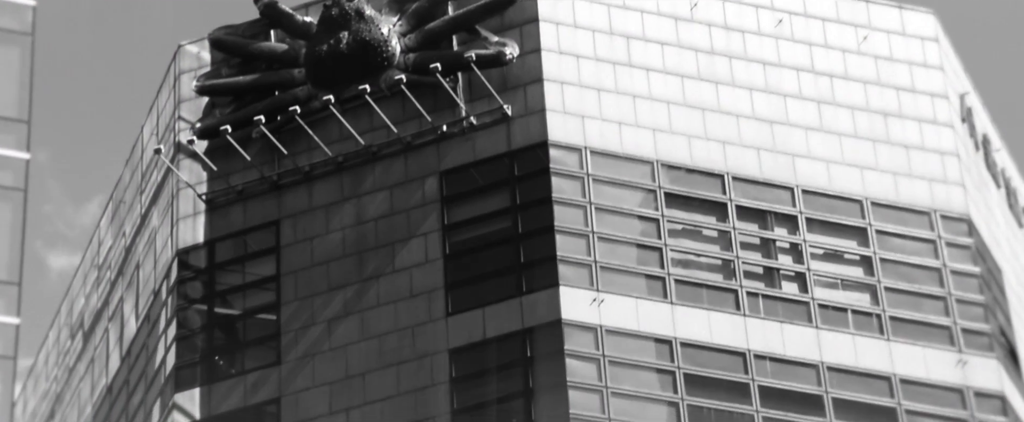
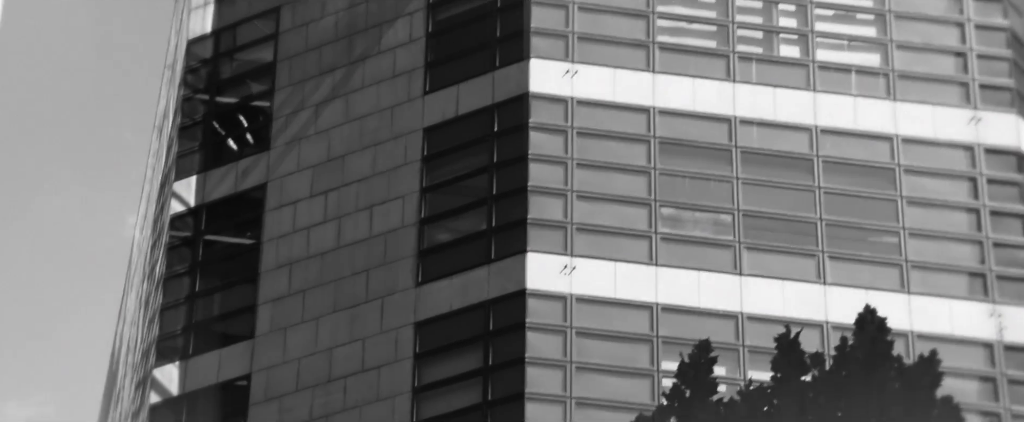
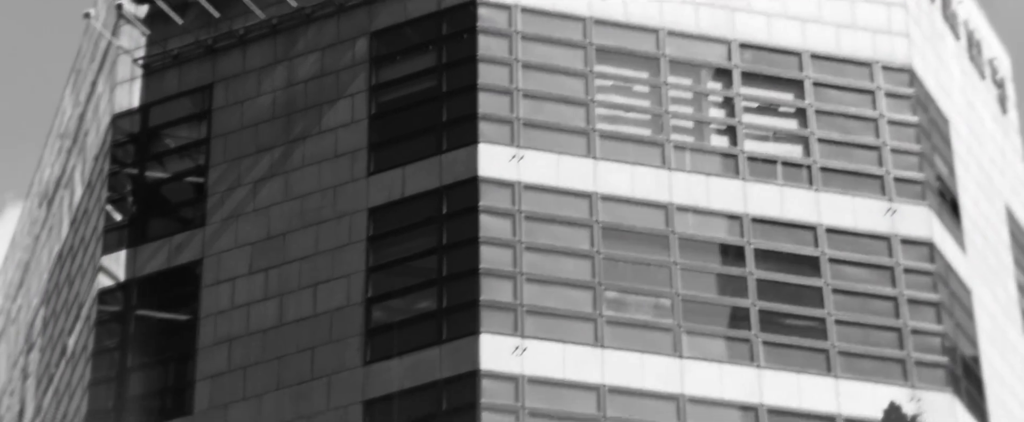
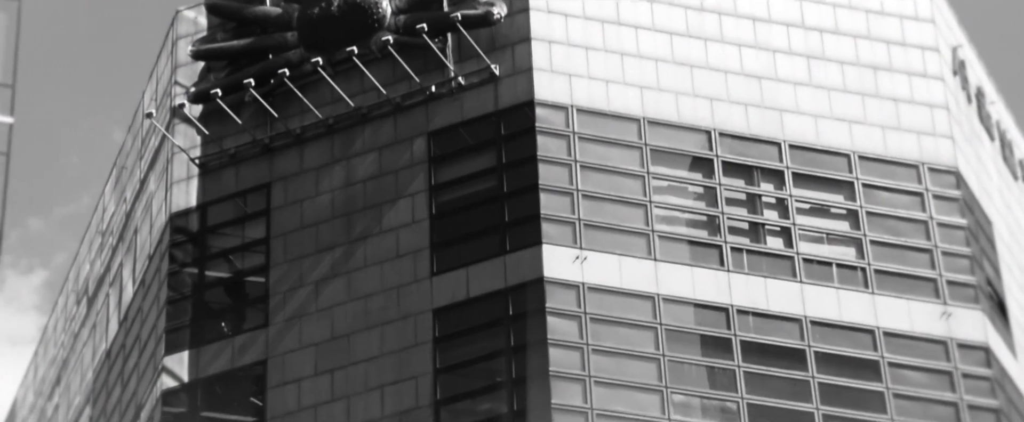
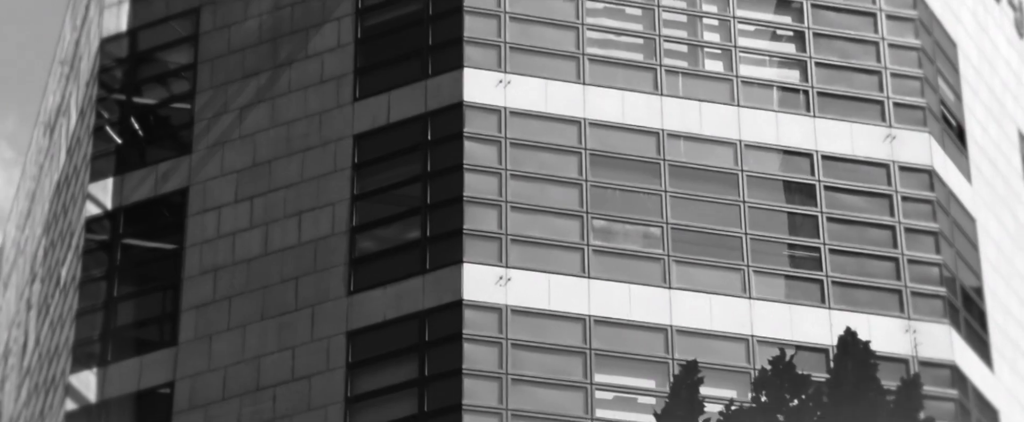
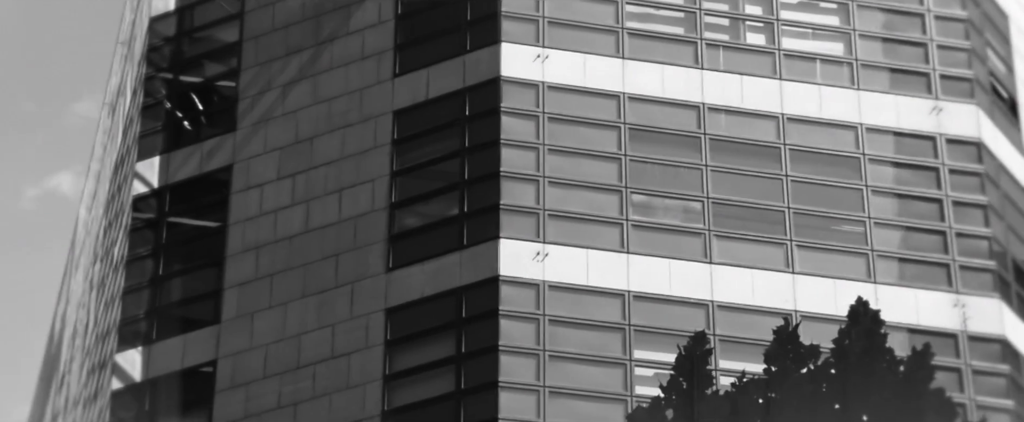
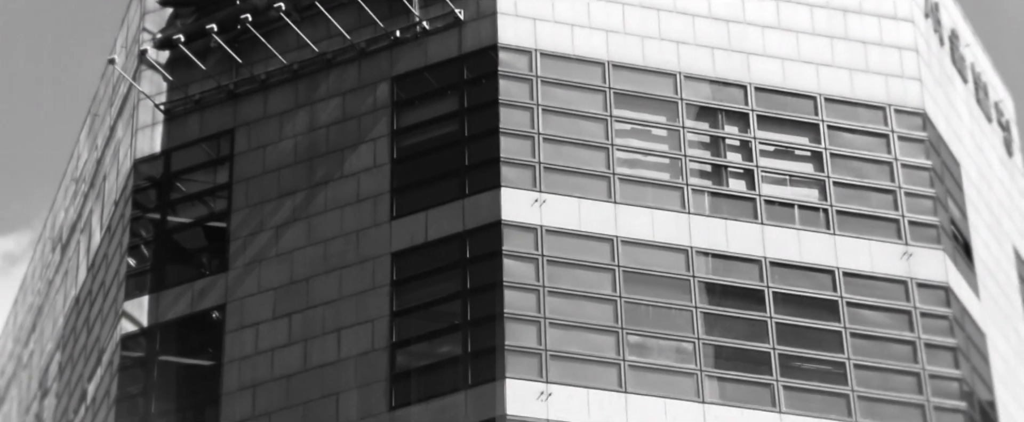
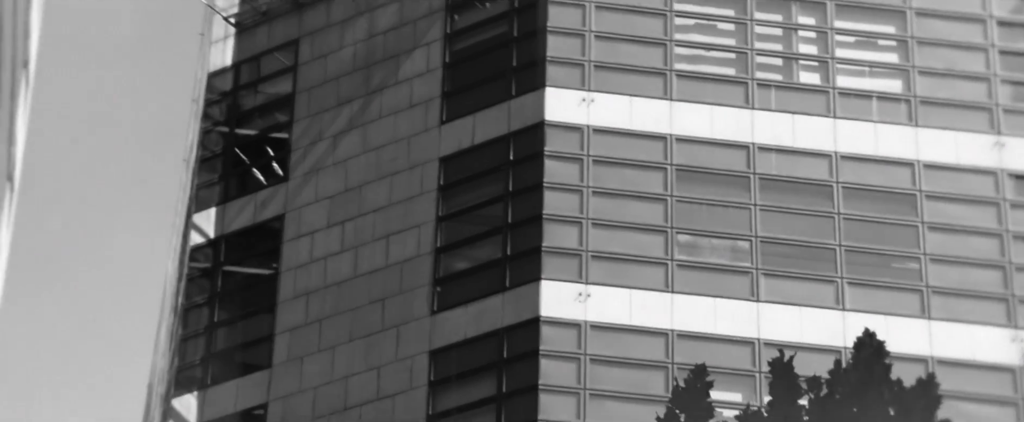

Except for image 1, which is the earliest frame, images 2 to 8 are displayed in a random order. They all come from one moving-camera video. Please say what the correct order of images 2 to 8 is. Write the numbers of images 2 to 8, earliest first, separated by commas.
4, 7, 3, 5, 6, 2, 8
